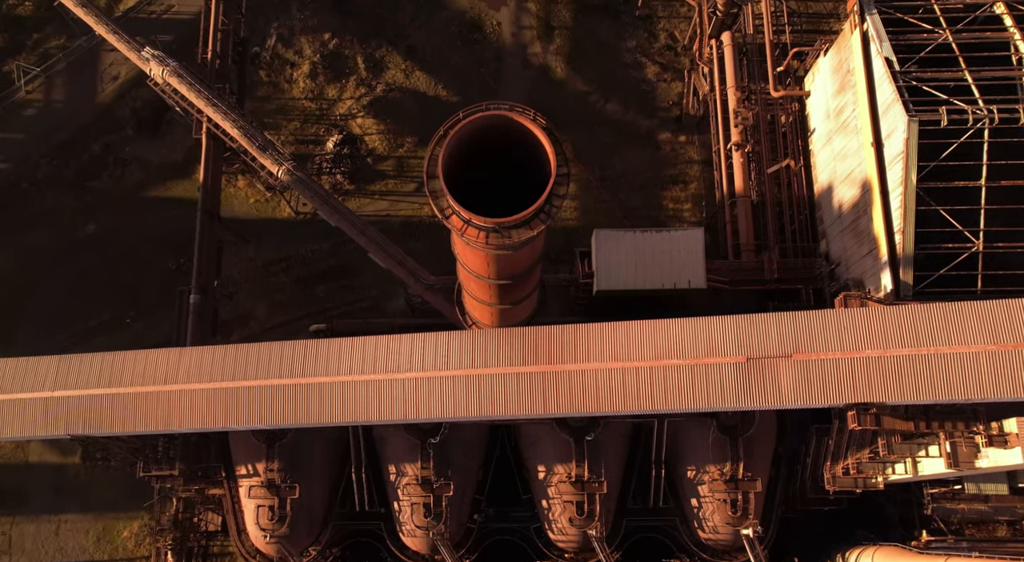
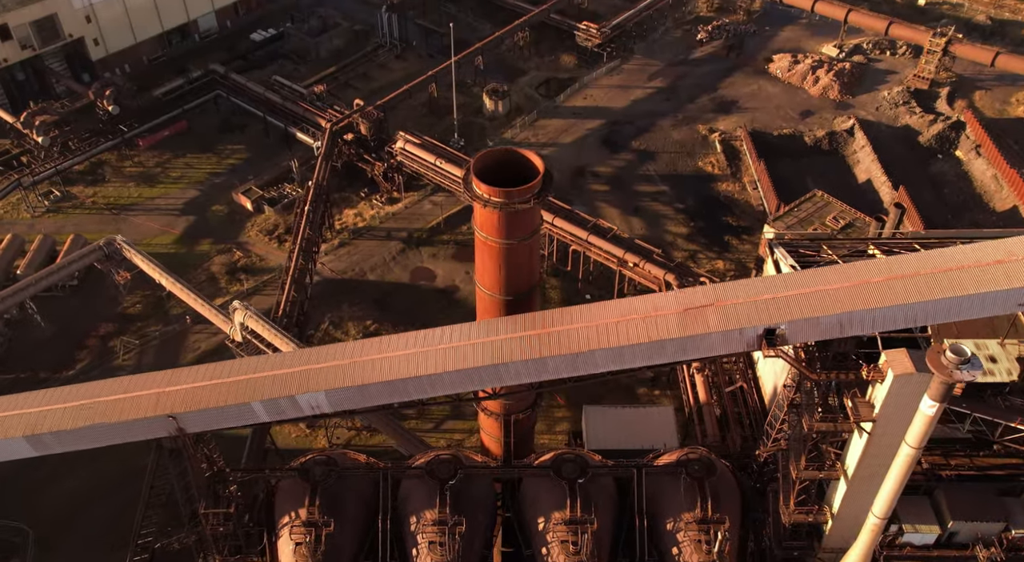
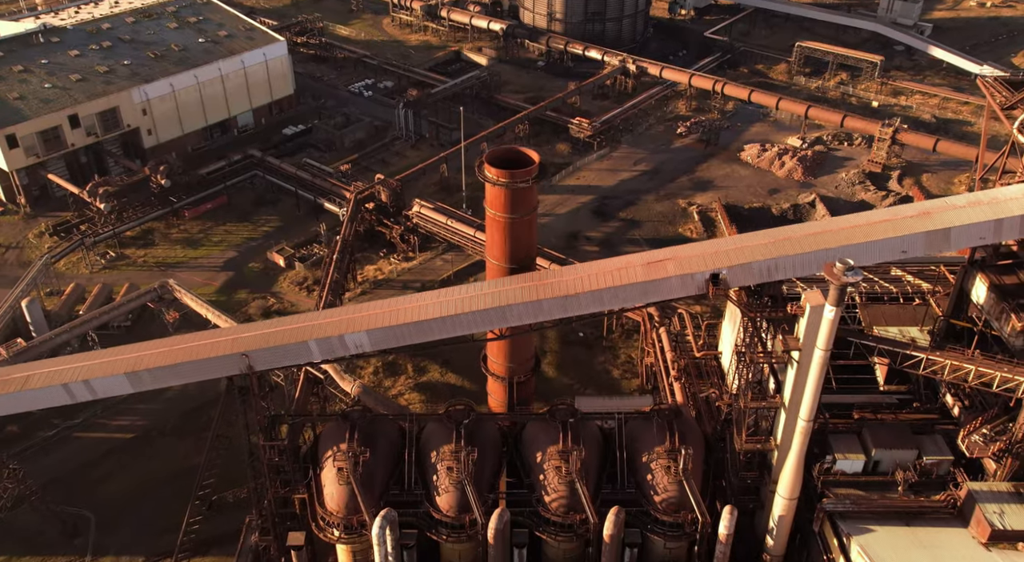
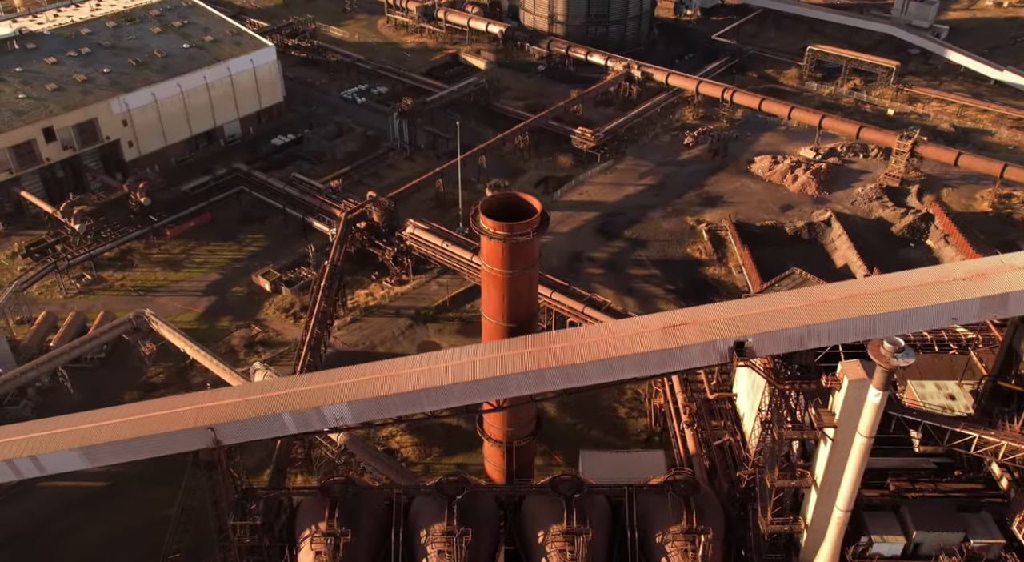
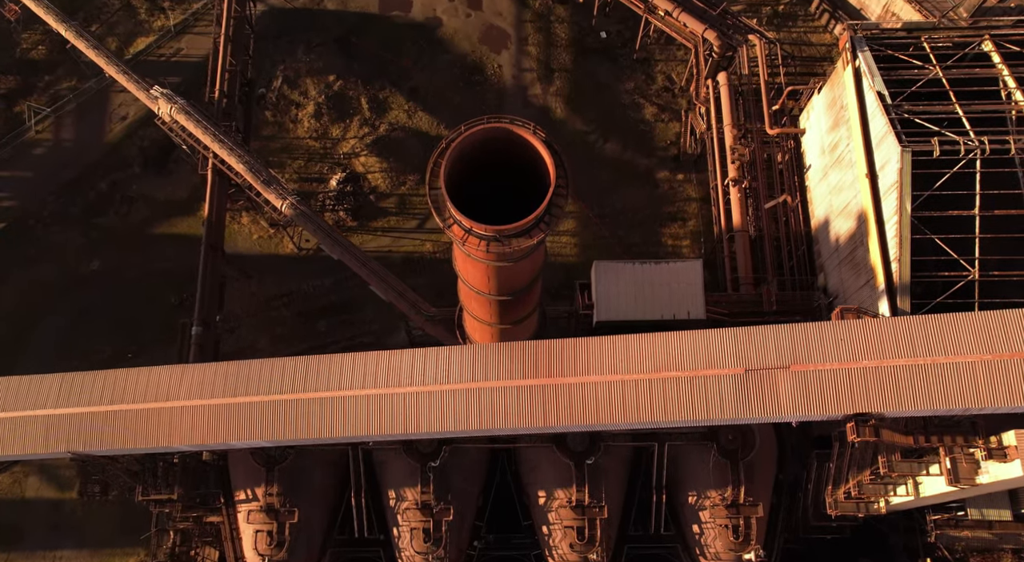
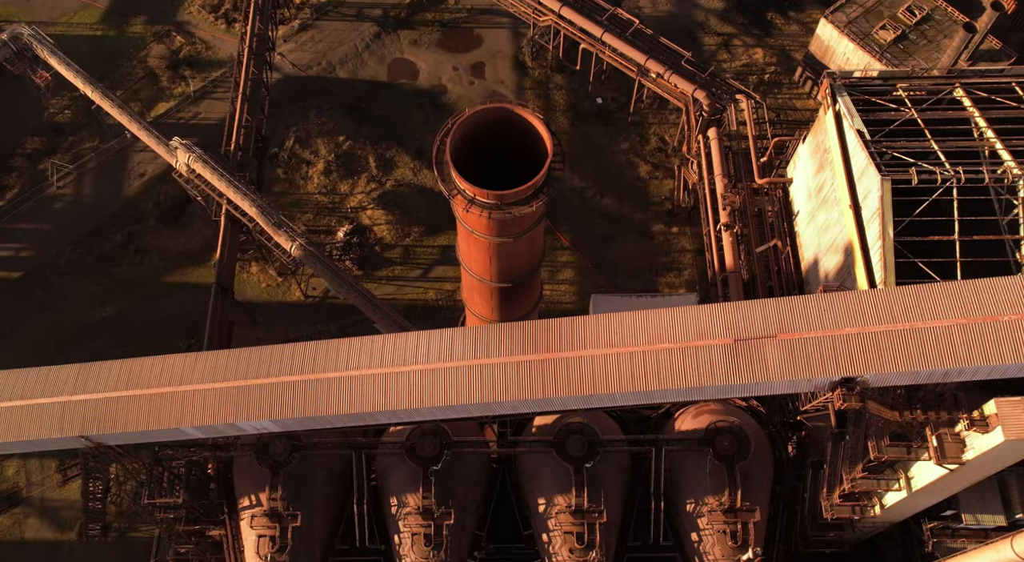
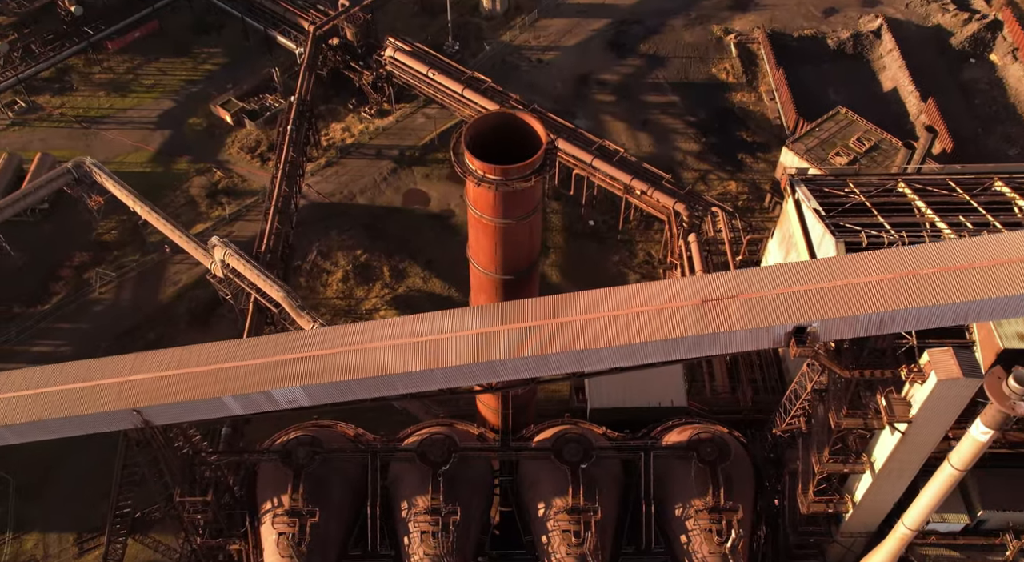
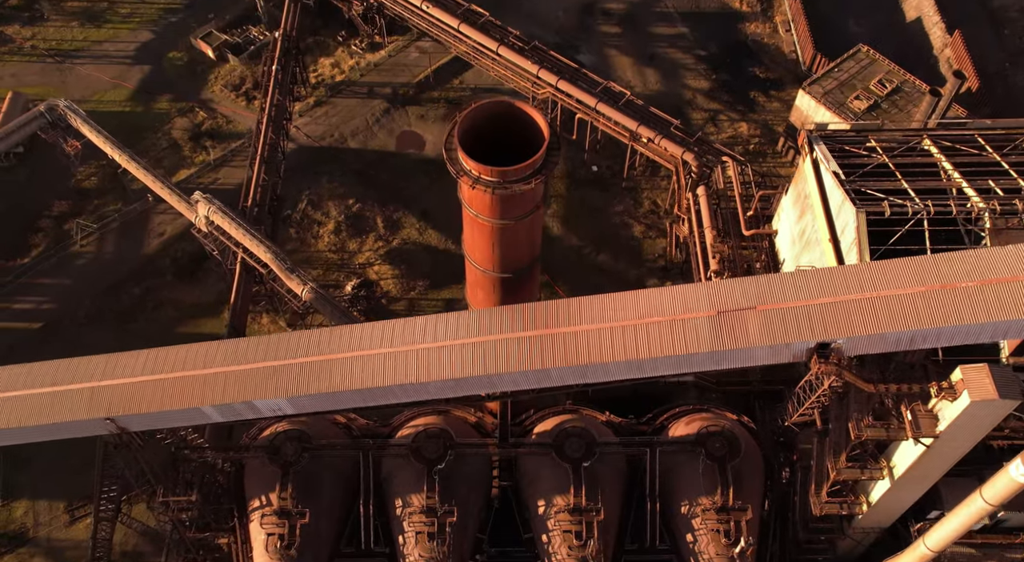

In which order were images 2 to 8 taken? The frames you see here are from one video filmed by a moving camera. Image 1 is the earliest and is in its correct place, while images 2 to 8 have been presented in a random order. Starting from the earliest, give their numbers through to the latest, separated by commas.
5, 6, 8, 7, 2, 4, 3
